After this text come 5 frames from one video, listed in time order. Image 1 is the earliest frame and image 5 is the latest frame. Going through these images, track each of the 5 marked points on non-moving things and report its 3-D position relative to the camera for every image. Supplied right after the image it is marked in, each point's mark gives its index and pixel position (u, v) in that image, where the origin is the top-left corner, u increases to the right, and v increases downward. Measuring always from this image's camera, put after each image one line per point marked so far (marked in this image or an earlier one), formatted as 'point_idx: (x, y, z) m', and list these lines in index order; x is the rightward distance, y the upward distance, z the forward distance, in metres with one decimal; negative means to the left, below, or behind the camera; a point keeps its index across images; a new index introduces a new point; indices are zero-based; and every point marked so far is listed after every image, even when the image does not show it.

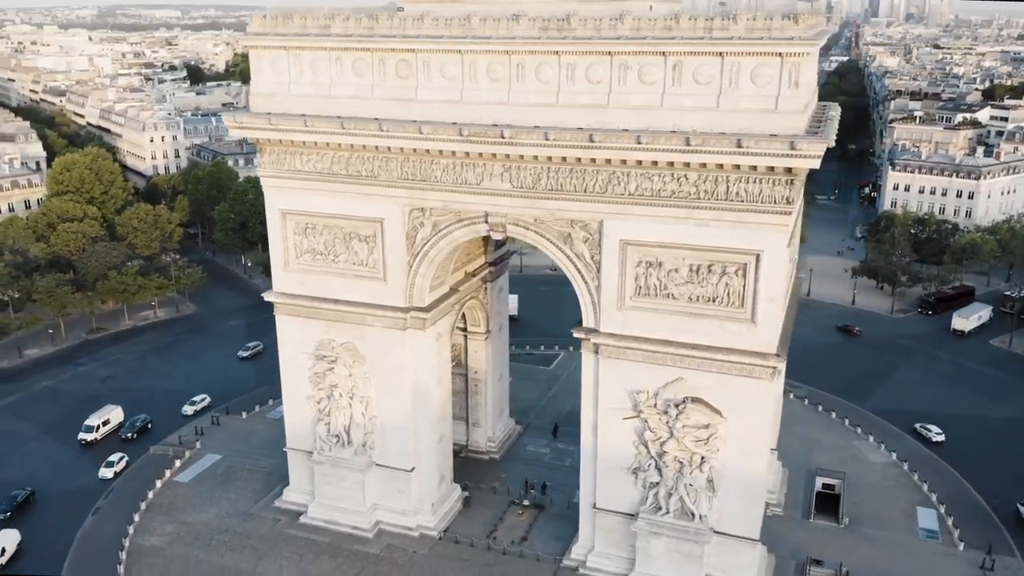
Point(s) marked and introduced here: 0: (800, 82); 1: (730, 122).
0: (+5.7, +4.1, +16.4) m
1: (+4.5, +3.4, +17.0) m
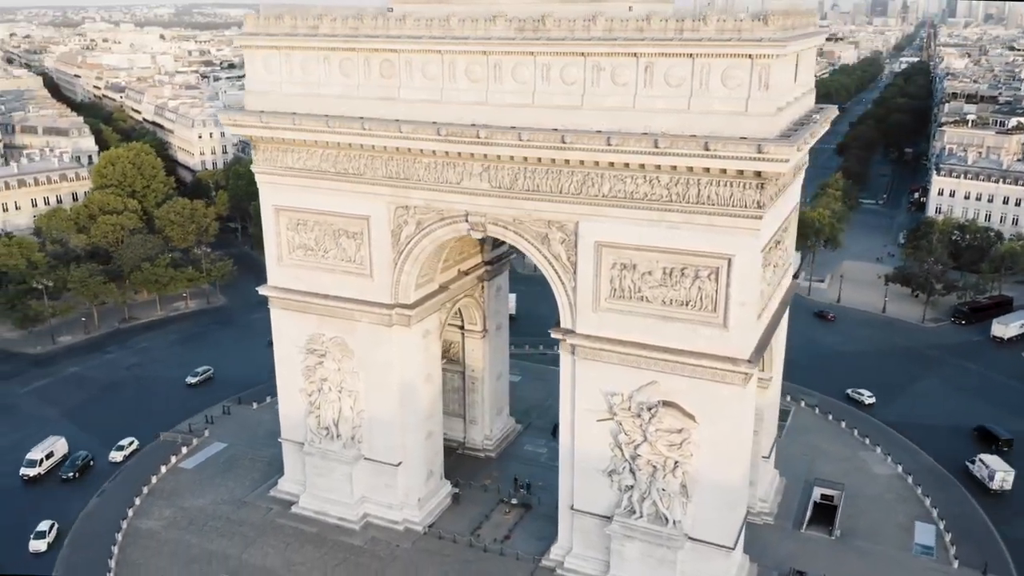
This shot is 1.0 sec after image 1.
0: (+5.0, +4.0, +16.1) m
1: (+3.8, +3.3, +16.8) m
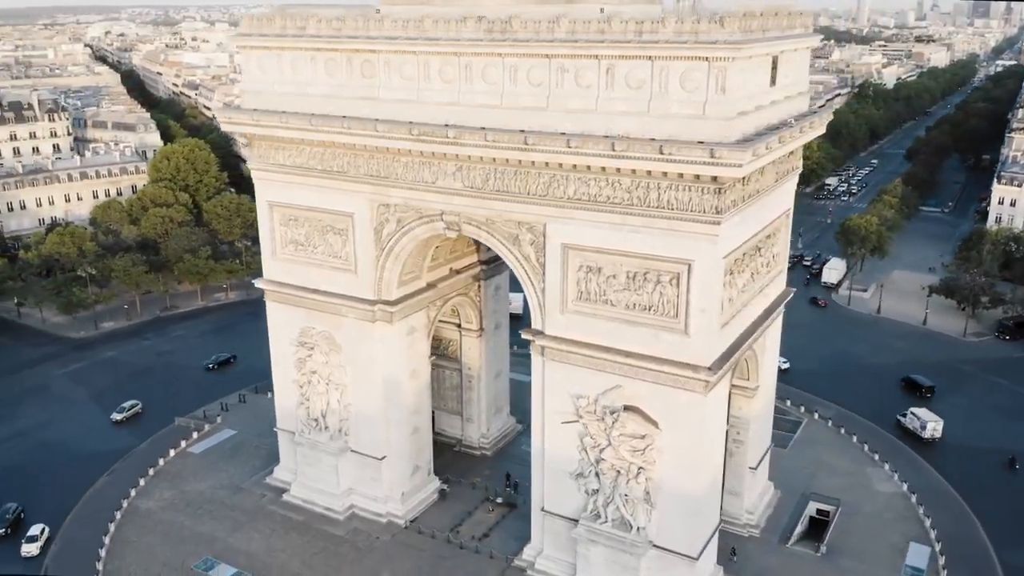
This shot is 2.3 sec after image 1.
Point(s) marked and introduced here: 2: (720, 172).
0: (+4.1, +3.9, +15.9) m
1: (+3.0, +3.2, +16.6) m
2: (+4.0, +2.2, +15.8) m
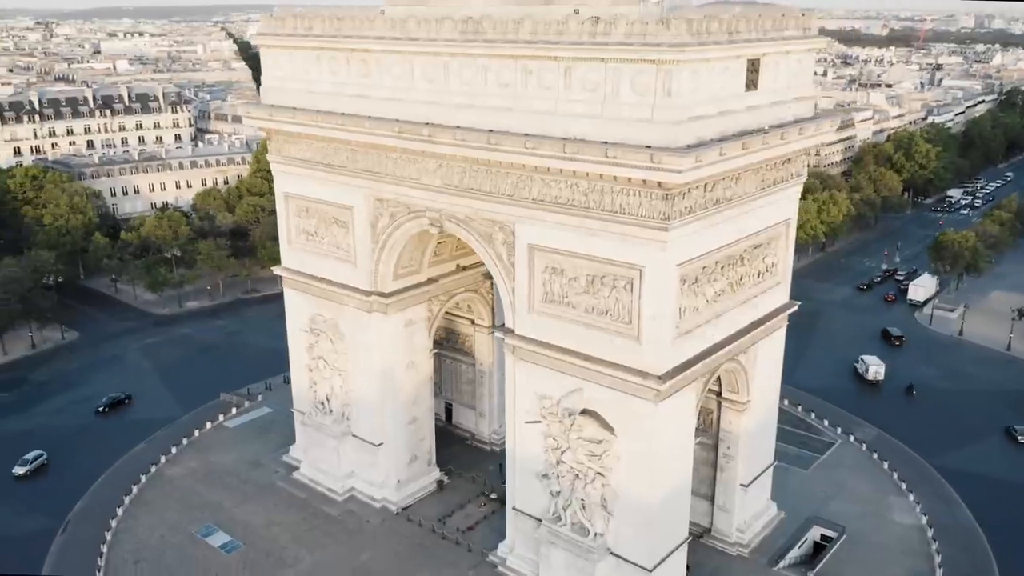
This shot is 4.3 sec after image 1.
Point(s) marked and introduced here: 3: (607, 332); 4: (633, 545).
0: (+3.0, +3.7, +15.5) m
1: (+2.0, +3.1, +16.5) m
2: (+2.8, +2.1, +15.5) m
3: (+2.1, -1.0, +17.9) m
4: (+2.7, -5.9, +18.8) m
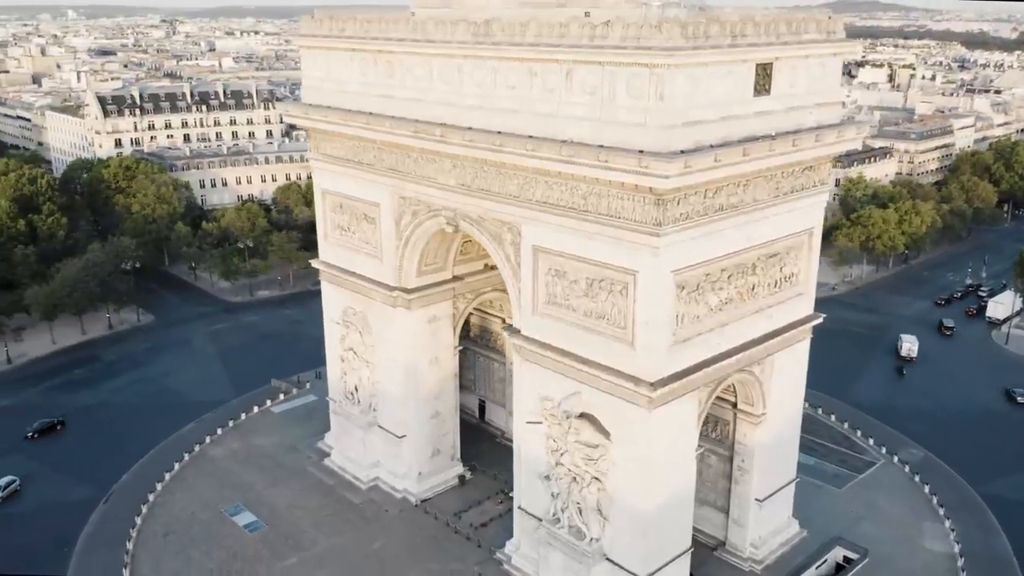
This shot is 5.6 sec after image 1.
0: (+2.9, +3.6, +15.3) m
1: (+1.9, +3.1, +16.4) m
2: (+2.6, +2.0, +15.4) m
3: (+2.0, -1.0, +17.8) m
4: (+2.5, -6.0, +18.6) m
